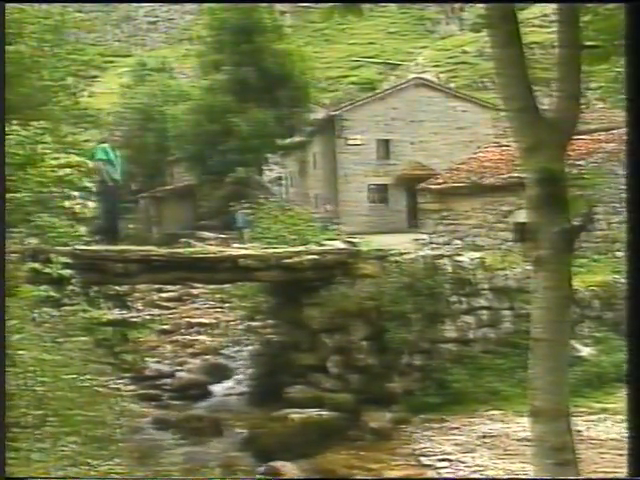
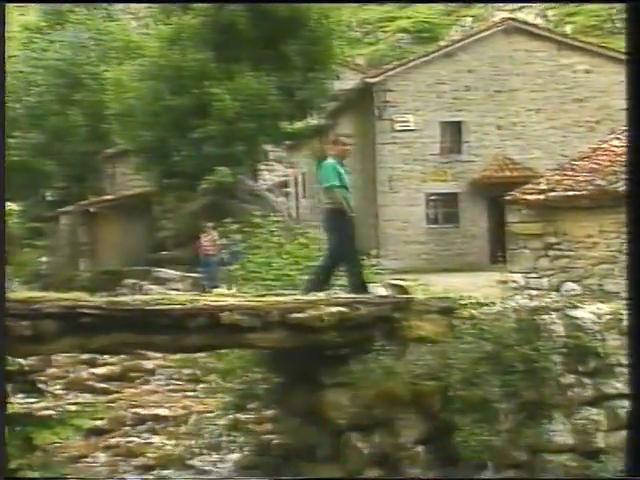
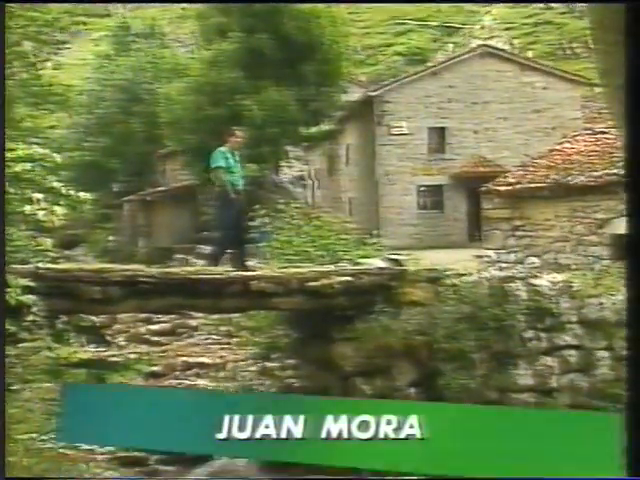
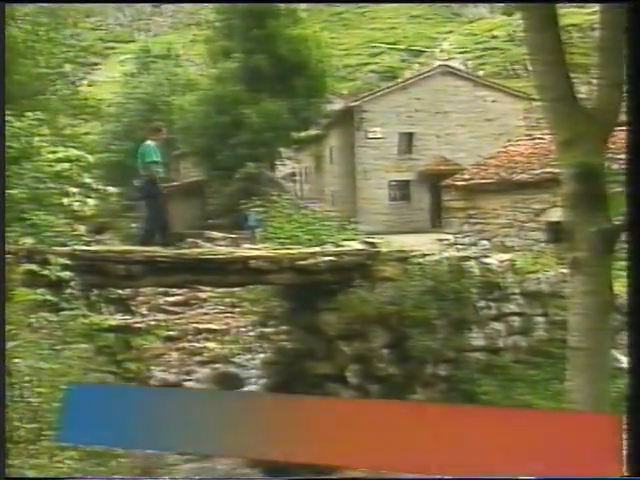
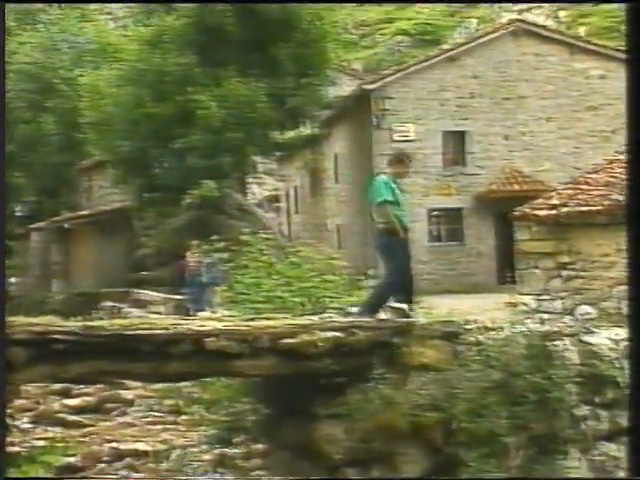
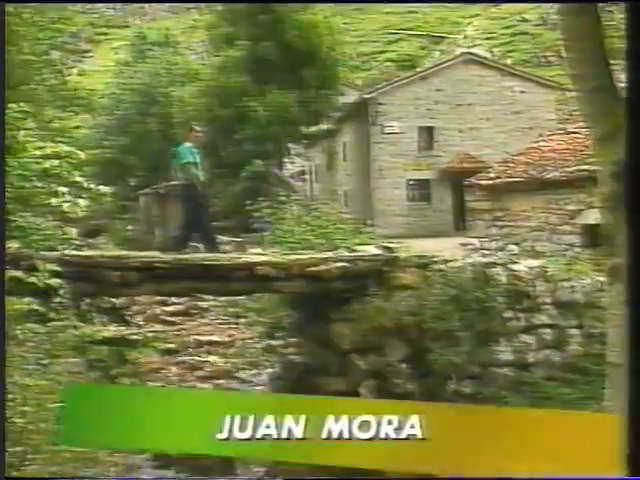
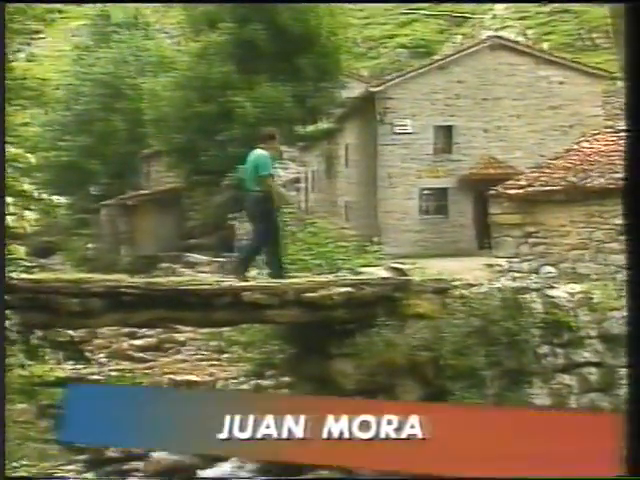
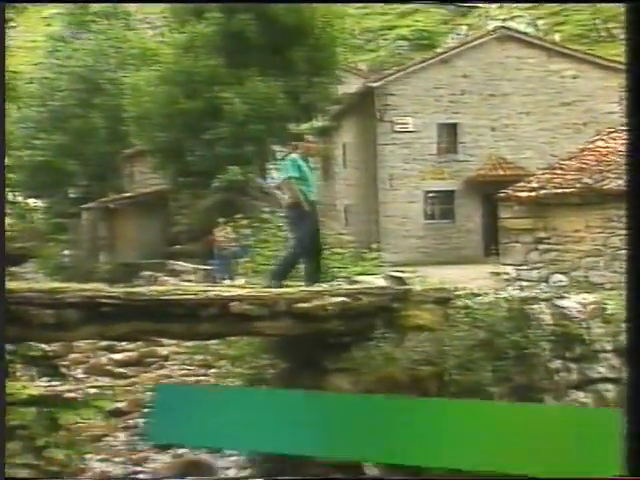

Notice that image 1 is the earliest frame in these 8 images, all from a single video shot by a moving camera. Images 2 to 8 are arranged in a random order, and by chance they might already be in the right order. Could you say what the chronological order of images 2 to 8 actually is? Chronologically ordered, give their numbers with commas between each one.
4, 6, 3, 7, 8, 2, 5
